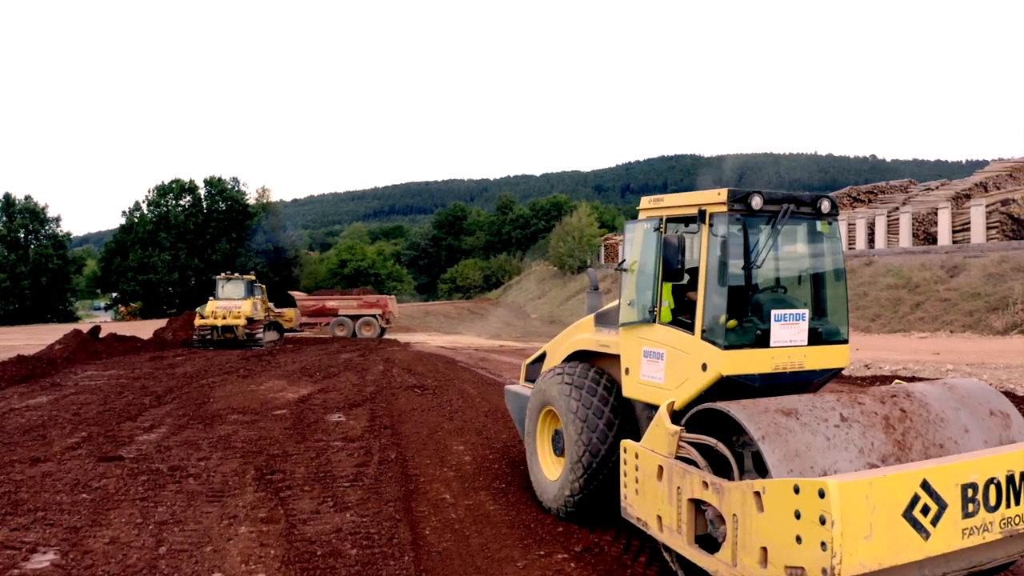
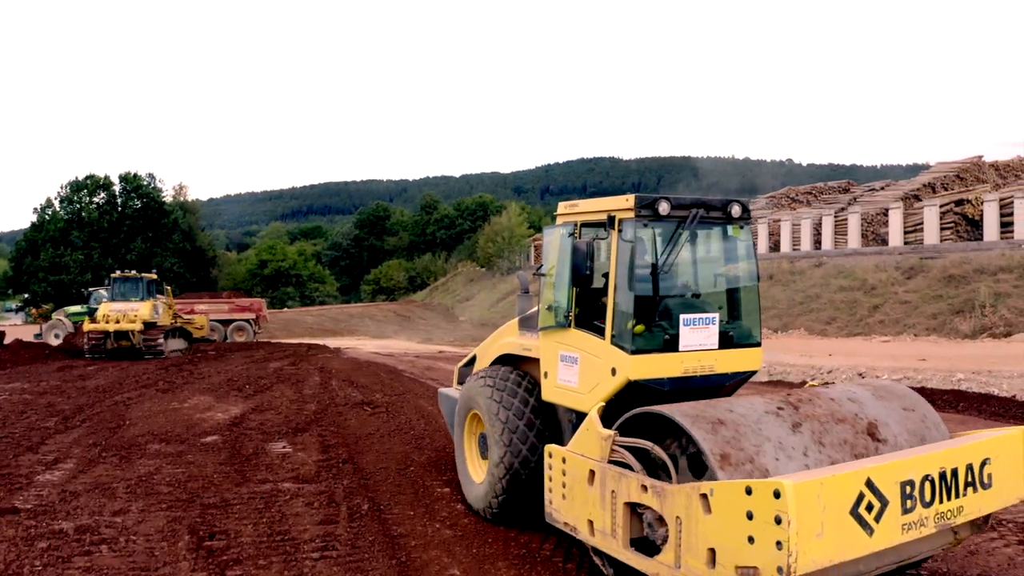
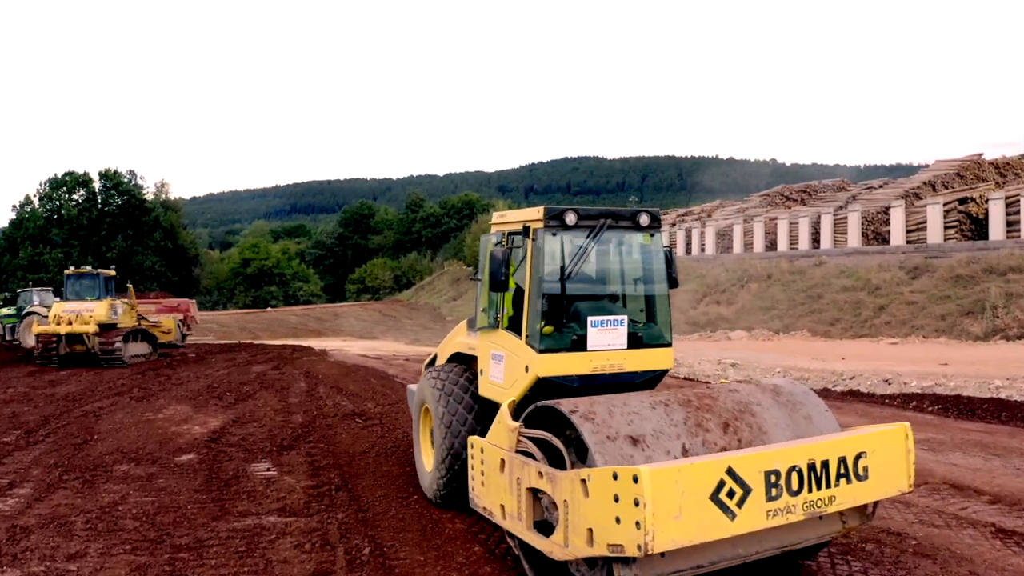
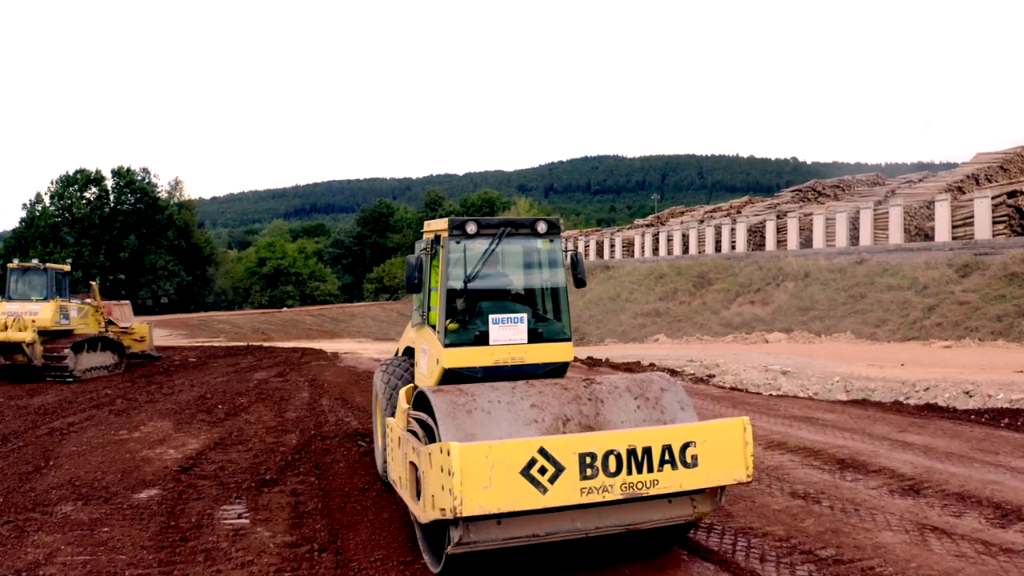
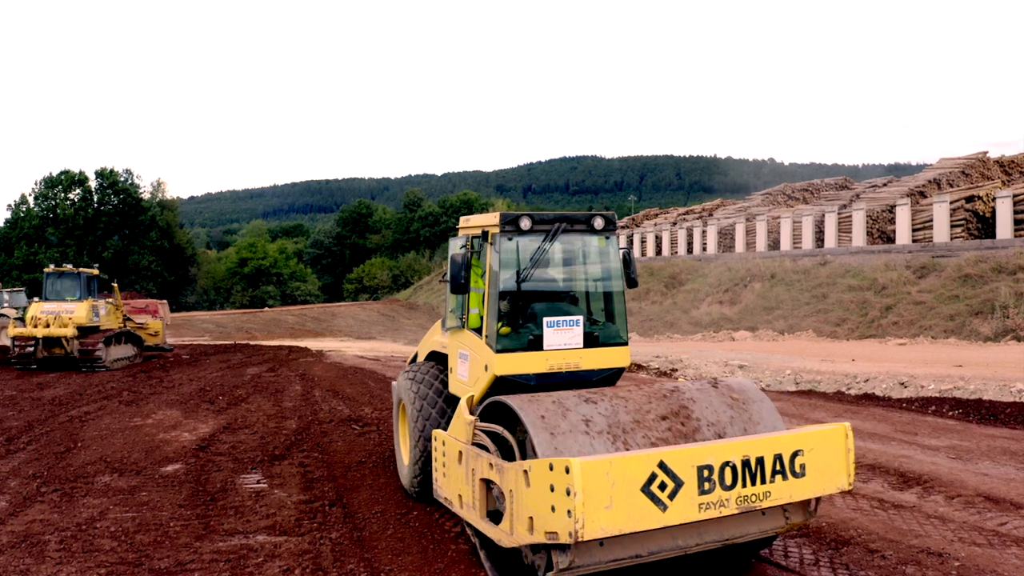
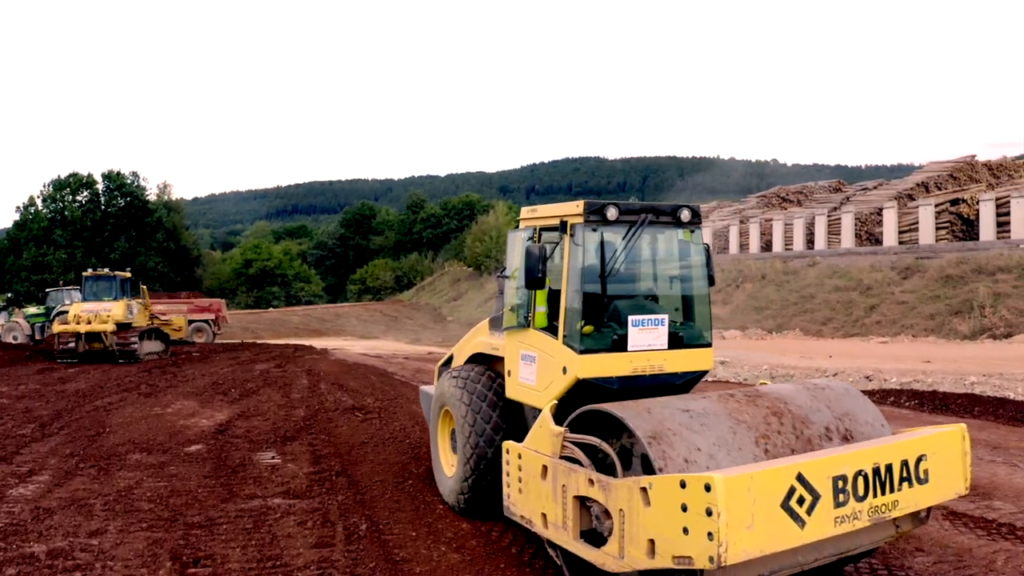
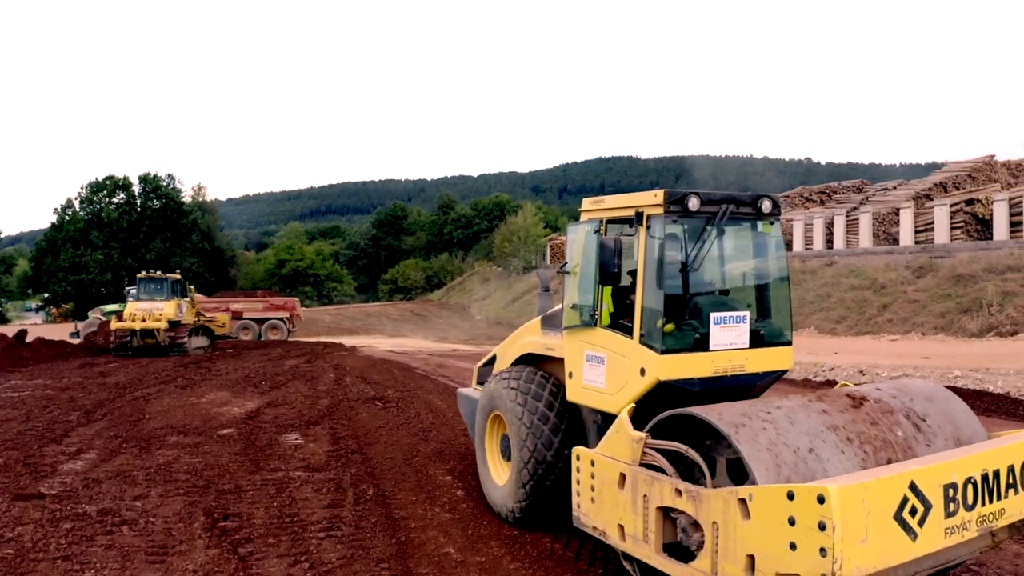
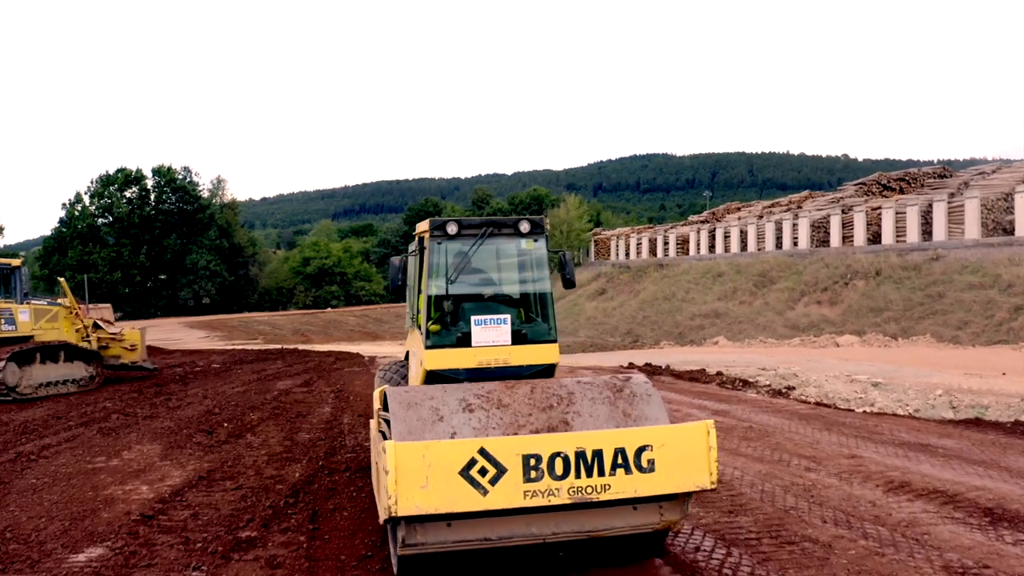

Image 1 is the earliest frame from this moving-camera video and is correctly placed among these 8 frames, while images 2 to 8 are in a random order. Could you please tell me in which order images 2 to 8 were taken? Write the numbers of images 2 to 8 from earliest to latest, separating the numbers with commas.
7, 2, 6, 3, 5, 4, 8
